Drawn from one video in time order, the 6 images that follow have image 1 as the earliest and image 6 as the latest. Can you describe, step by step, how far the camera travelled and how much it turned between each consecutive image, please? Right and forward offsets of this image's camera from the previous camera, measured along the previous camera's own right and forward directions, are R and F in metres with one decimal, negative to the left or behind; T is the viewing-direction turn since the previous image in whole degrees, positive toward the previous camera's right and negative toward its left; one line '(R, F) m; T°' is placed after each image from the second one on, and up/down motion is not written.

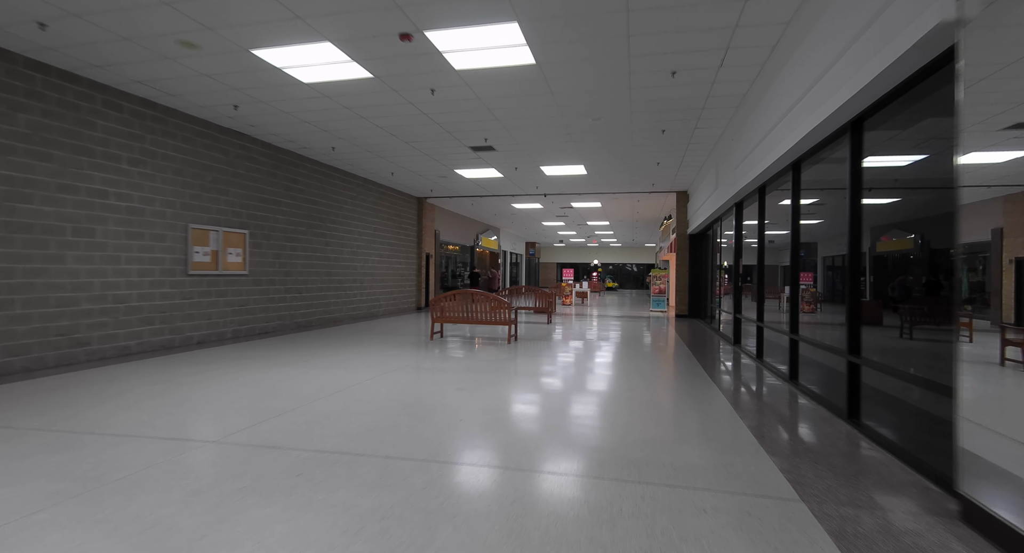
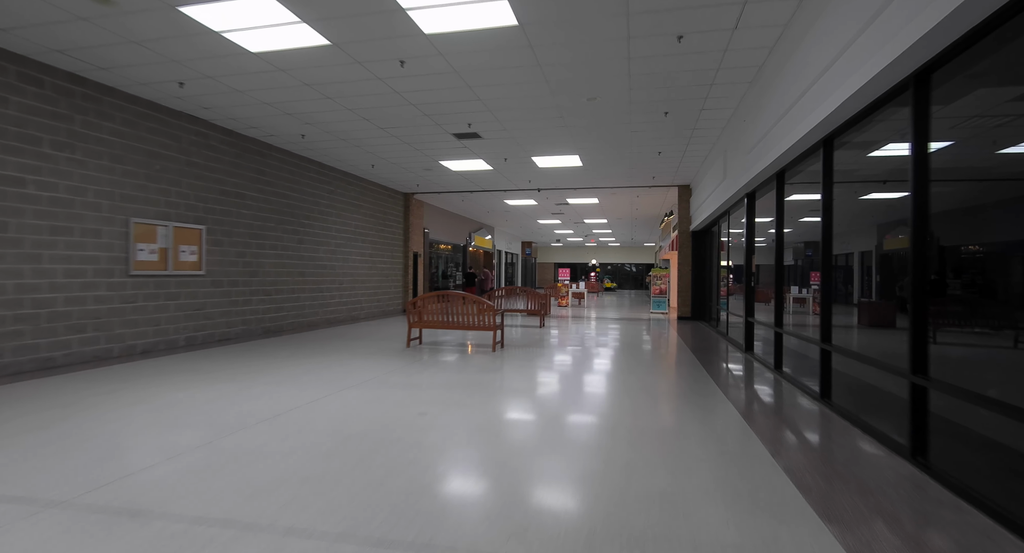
(+0.2, +0.7) m; 0°
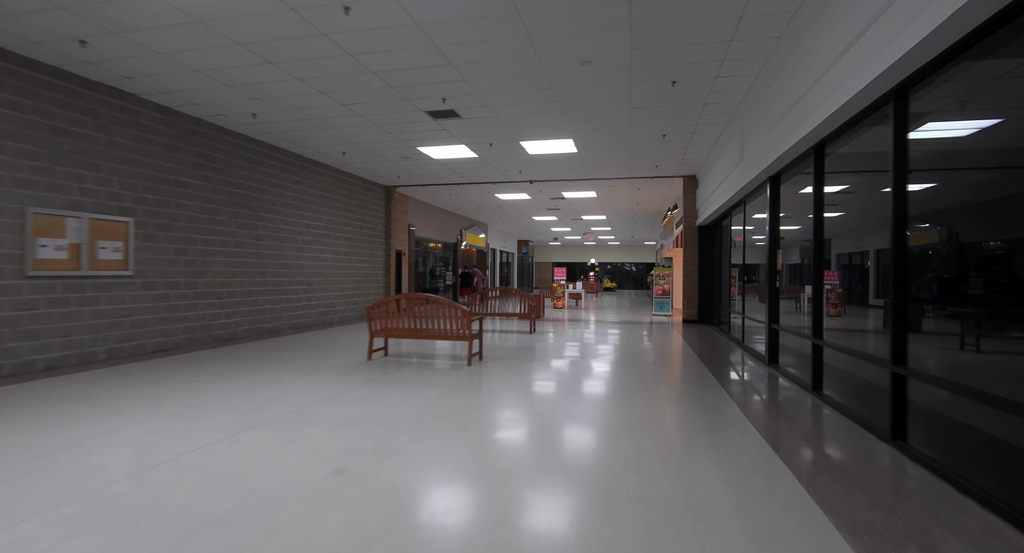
(+0.2, +0.9) m; 0°
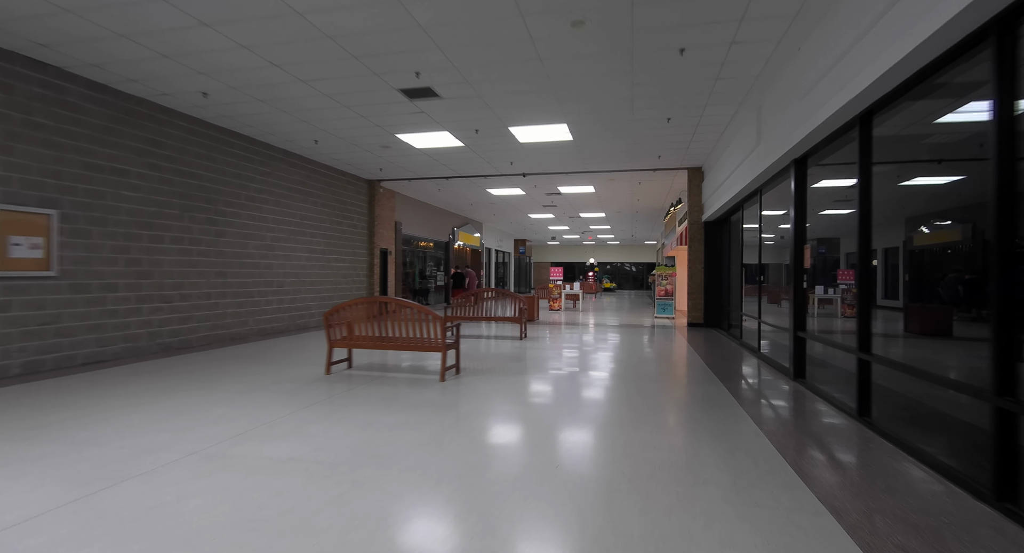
(+0.2, +0.7) m; 0°
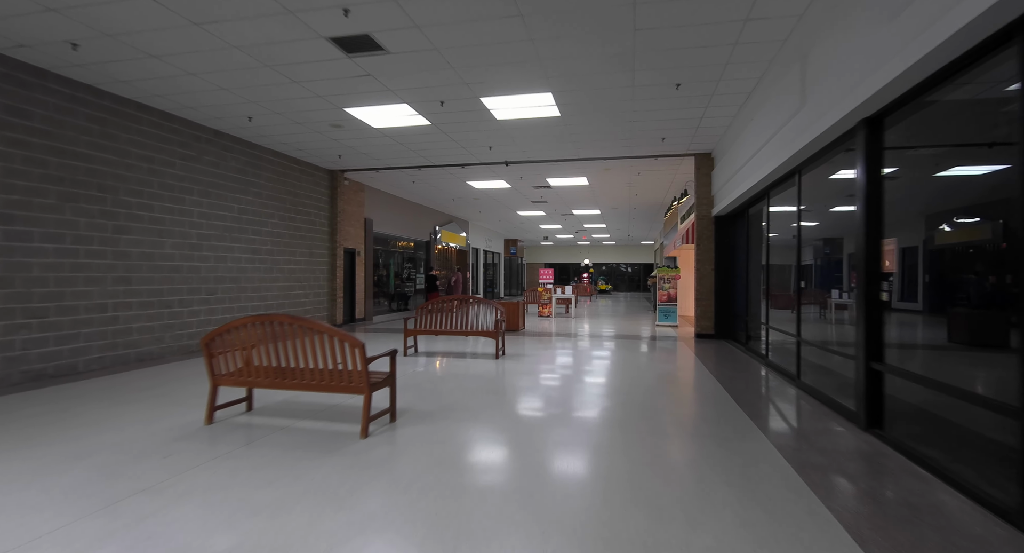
(+0.3, +1.3) m; +1°
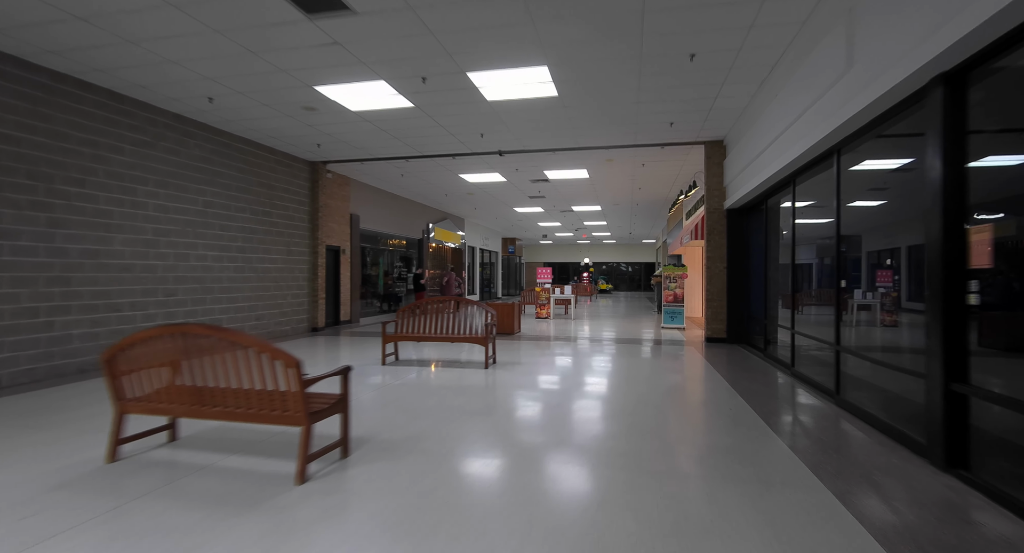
(+0.1, +0.6) m; 0°
